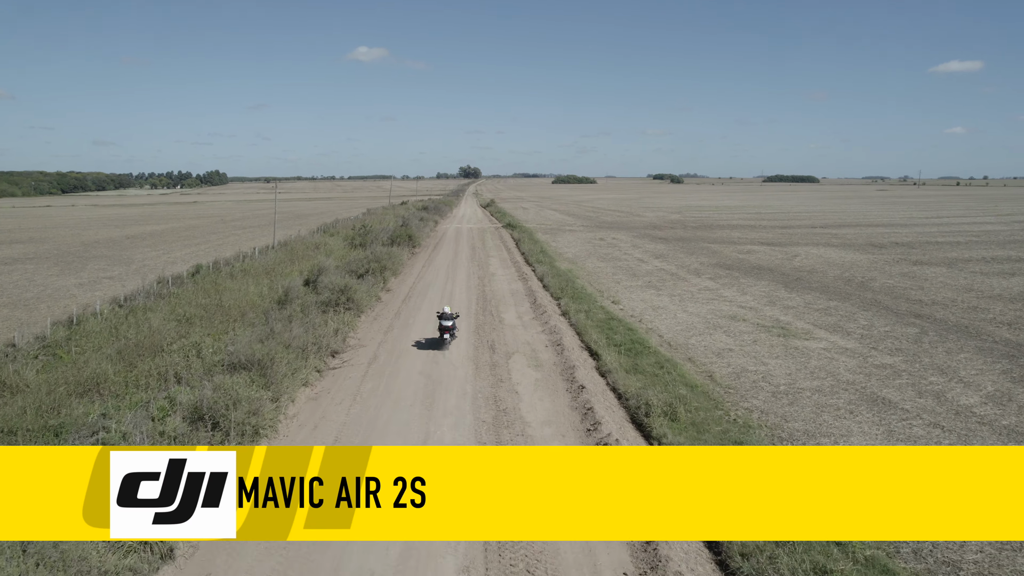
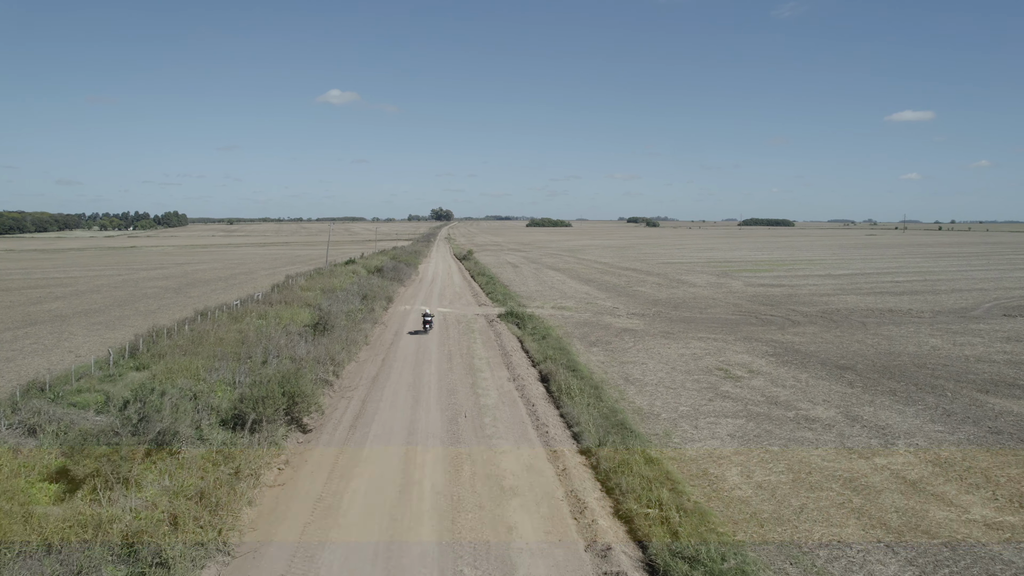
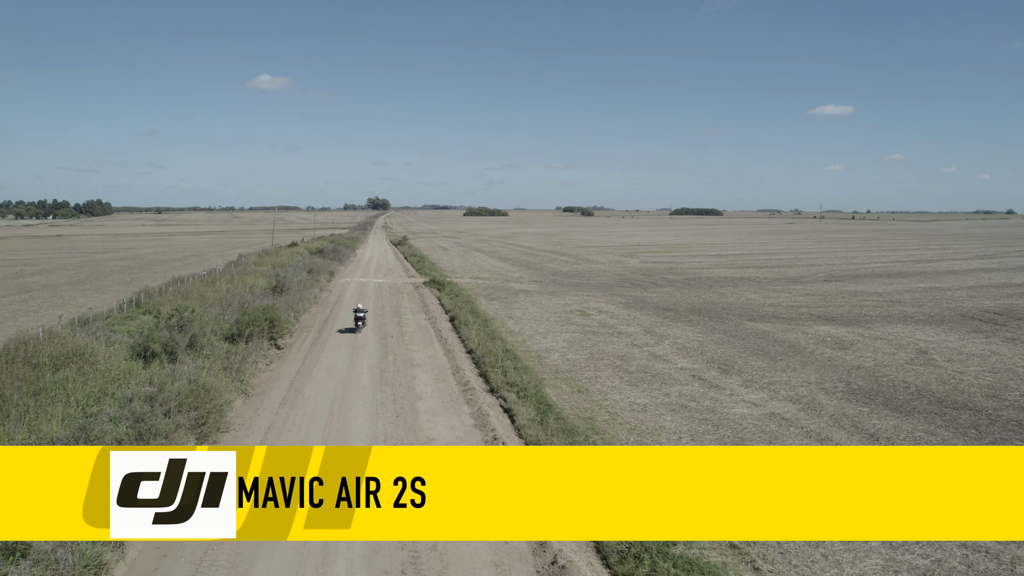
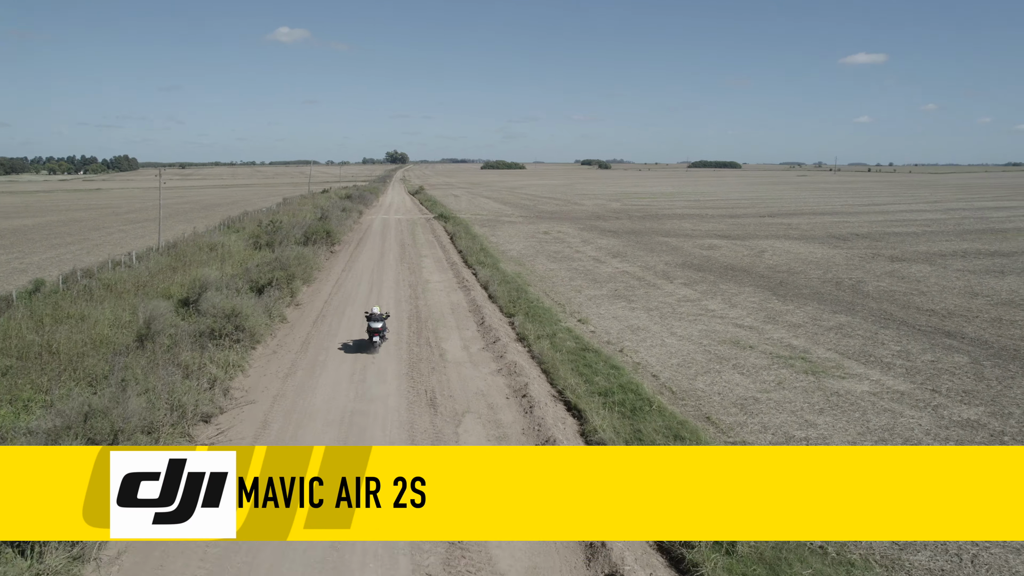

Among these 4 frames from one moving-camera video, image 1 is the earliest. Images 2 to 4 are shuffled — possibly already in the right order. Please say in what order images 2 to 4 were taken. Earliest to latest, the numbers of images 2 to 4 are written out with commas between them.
4, 3, 2
